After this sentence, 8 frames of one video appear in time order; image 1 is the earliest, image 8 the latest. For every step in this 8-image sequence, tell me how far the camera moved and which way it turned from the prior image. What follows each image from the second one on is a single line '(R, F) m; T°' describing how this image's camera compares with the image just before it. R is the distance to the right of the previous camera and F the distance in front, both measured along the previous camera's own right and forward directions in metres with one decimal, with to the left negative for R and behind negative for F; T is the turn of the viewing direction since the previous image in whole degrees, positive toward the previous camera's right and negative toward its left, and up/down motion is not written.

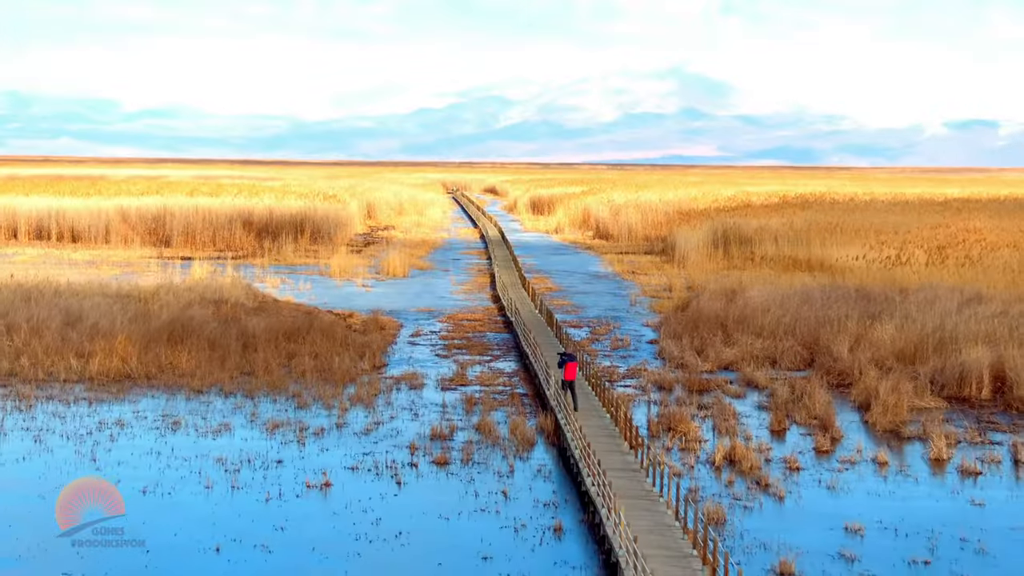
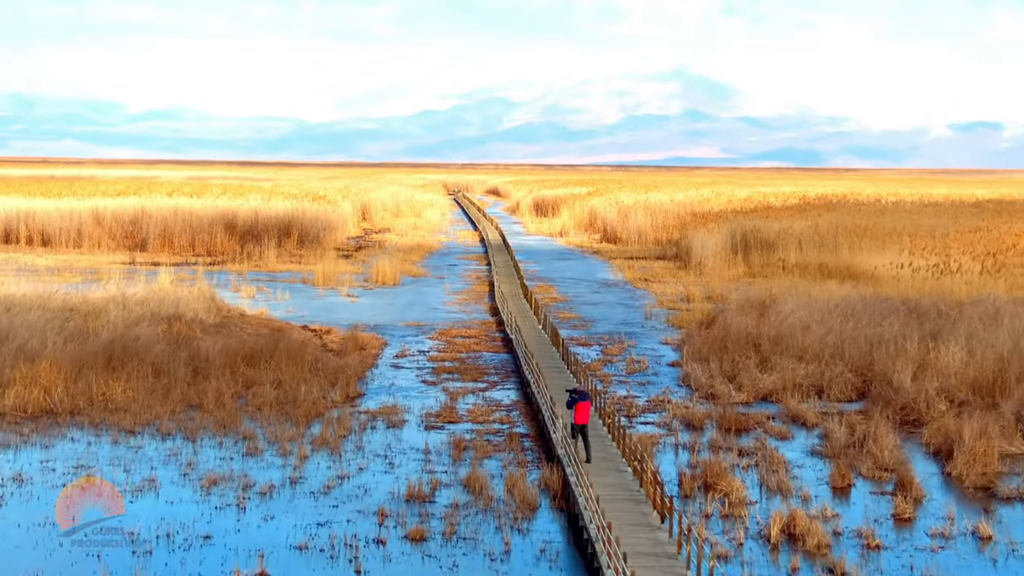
(0.0, +2.1) m; 0°
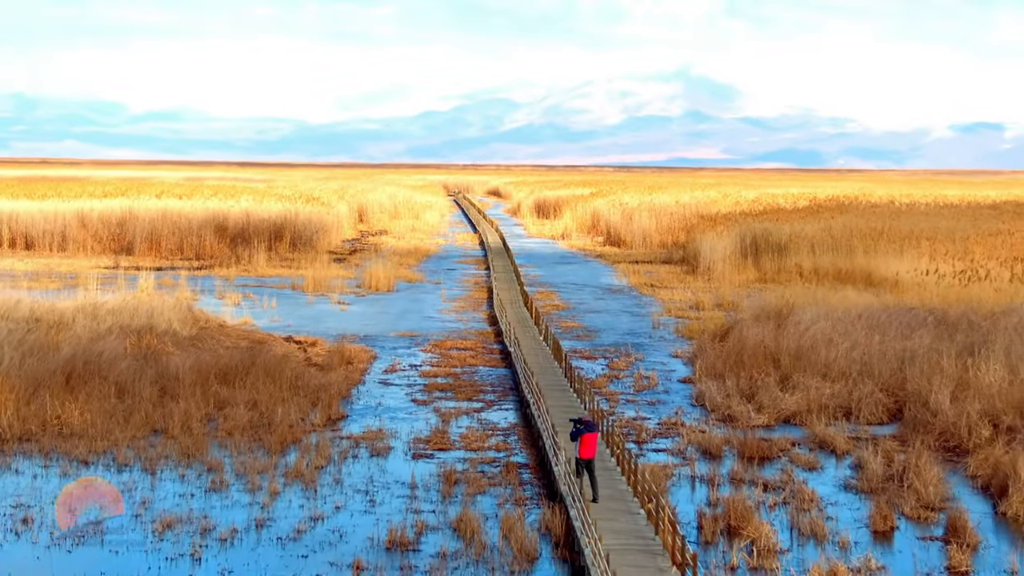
(0.0, +1.0) m; 0°
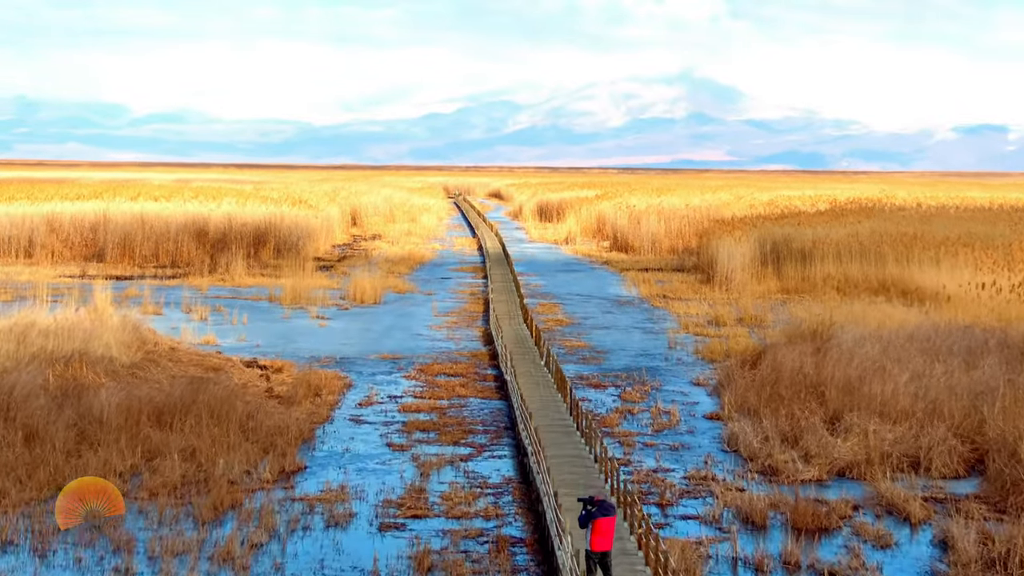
(+0.1, +1.9) m; 0°
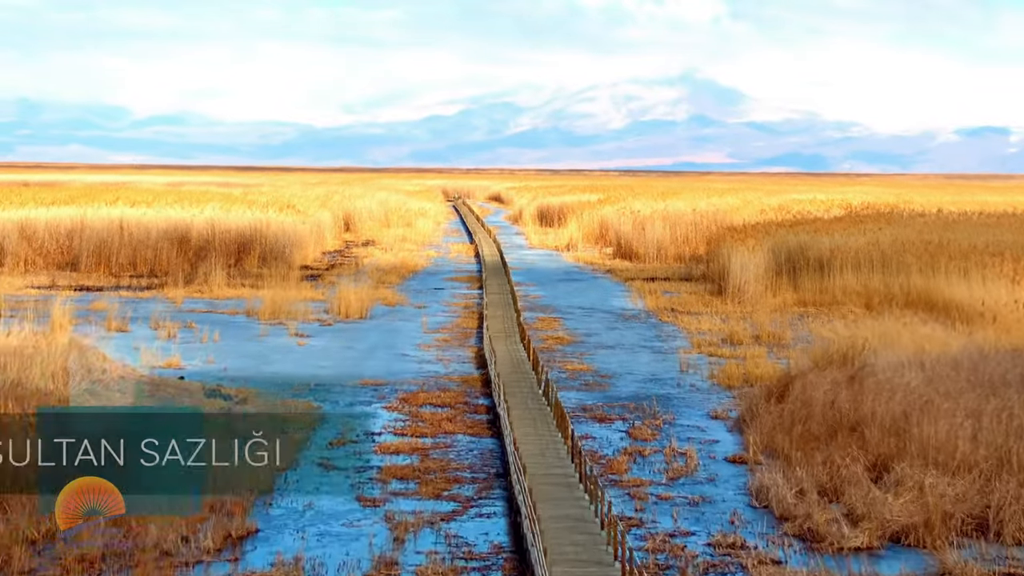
(+0.1, +1.4) m; 0°
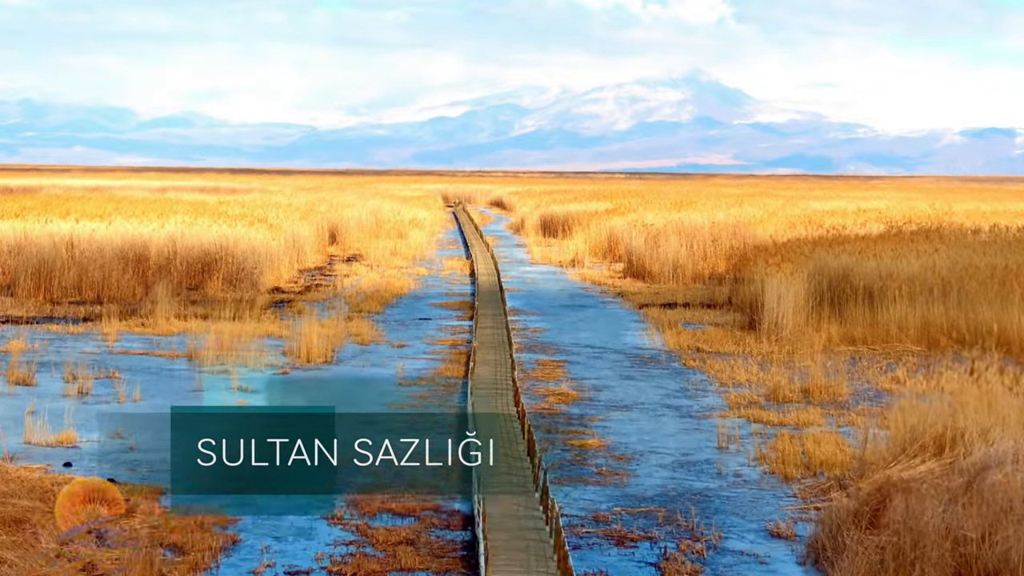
(+0.1, +3.0) m; 0°
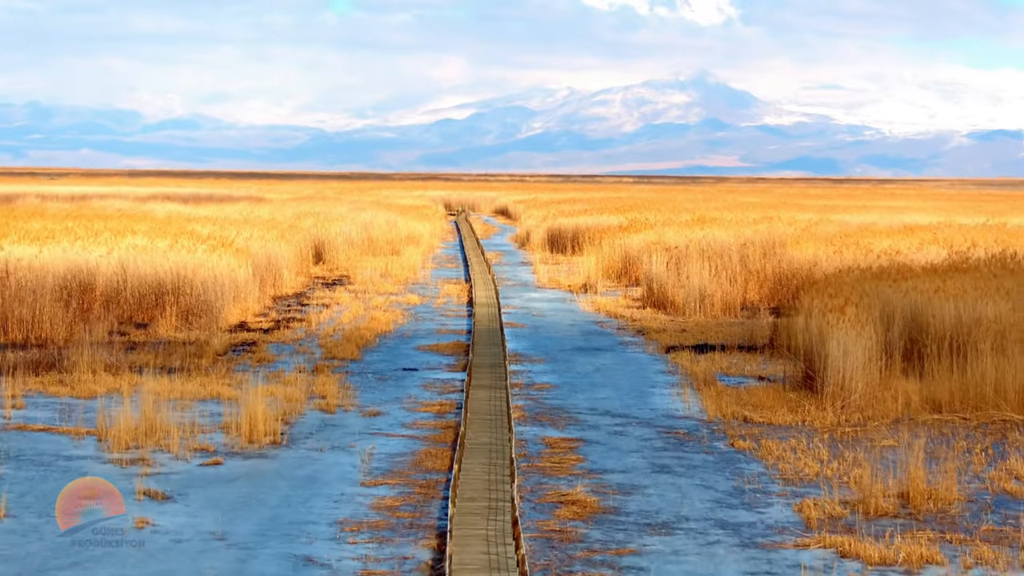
(0.0, +3.2) m; 0°
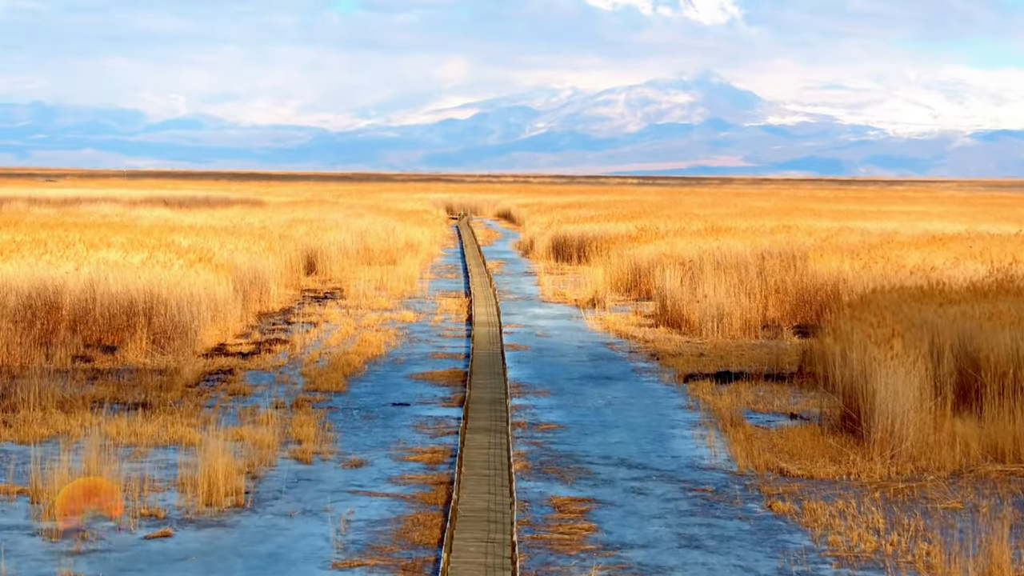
(0.0, +1.6) m; 0°
